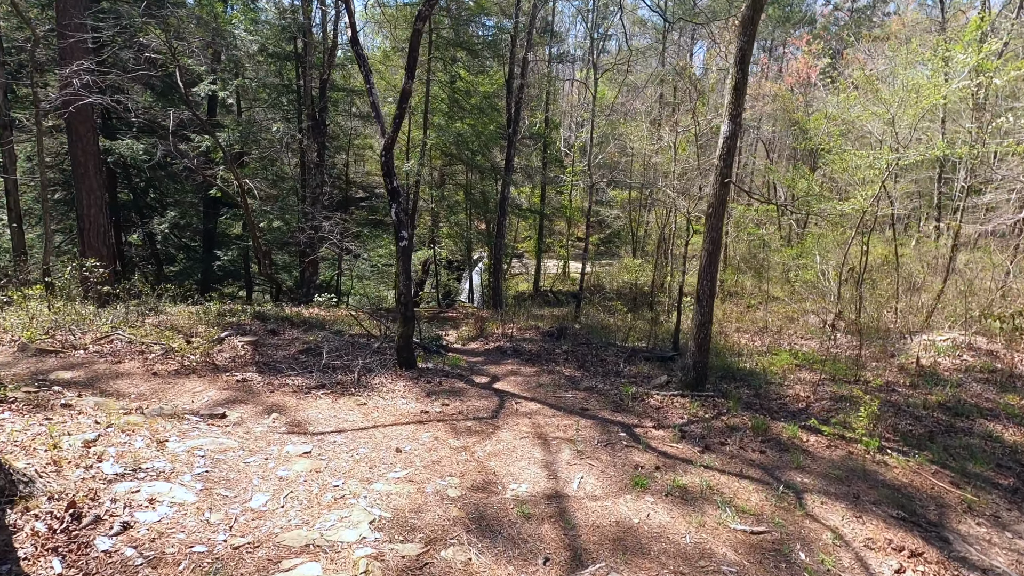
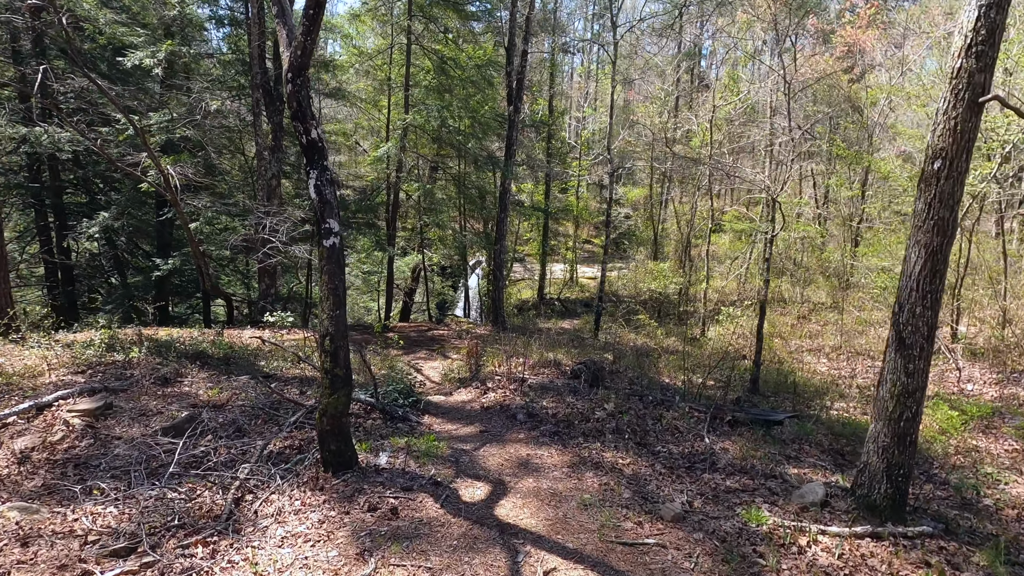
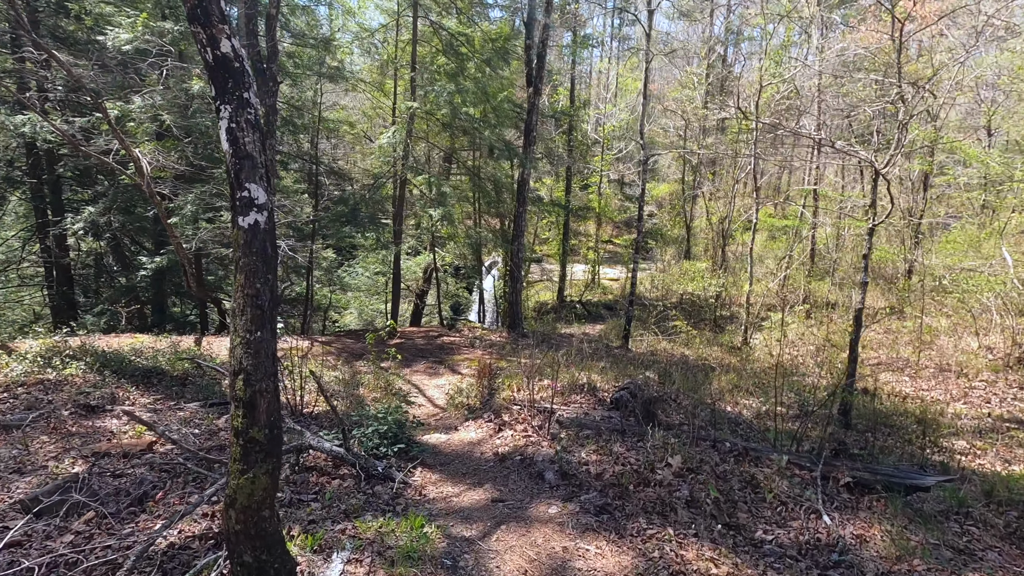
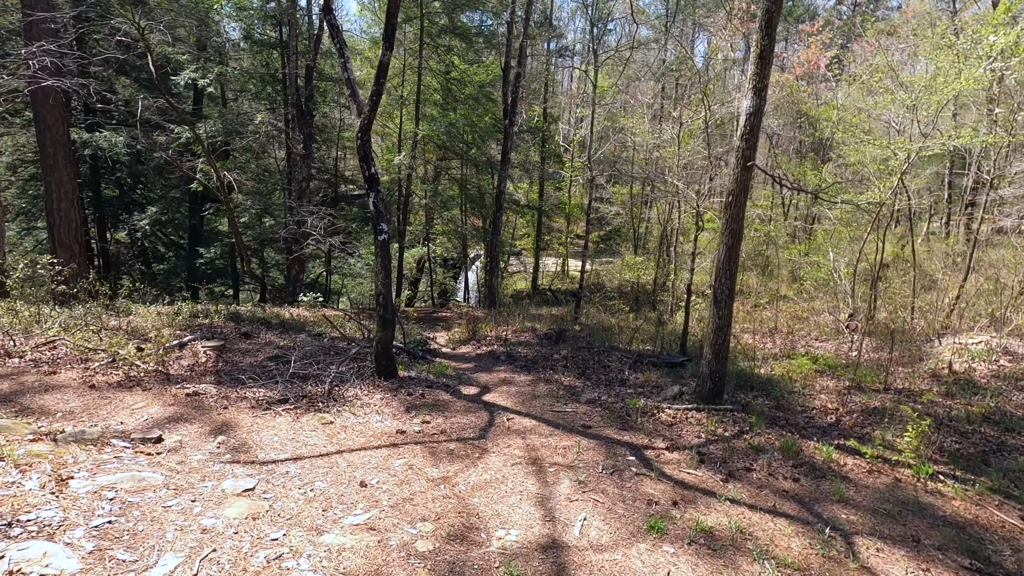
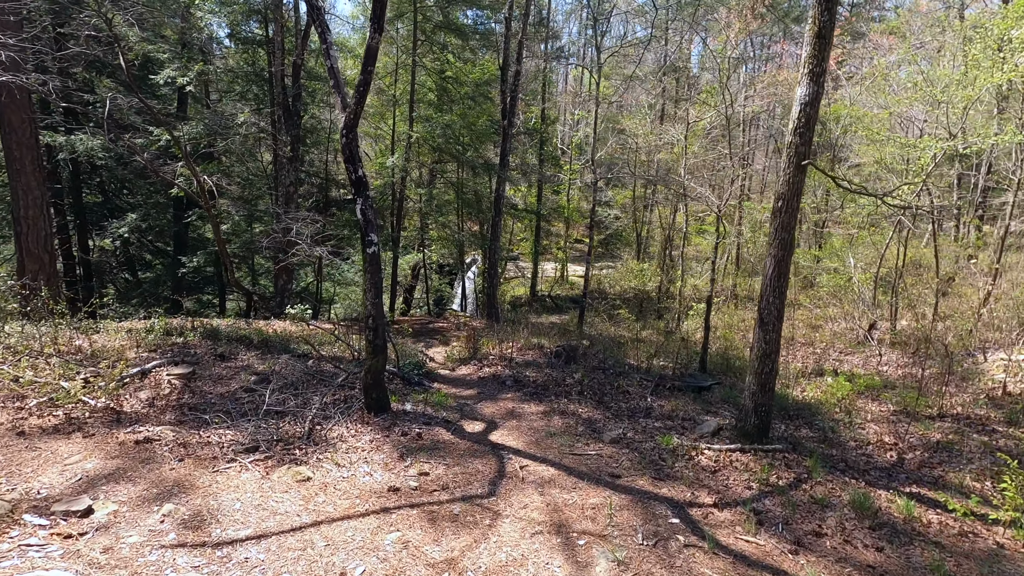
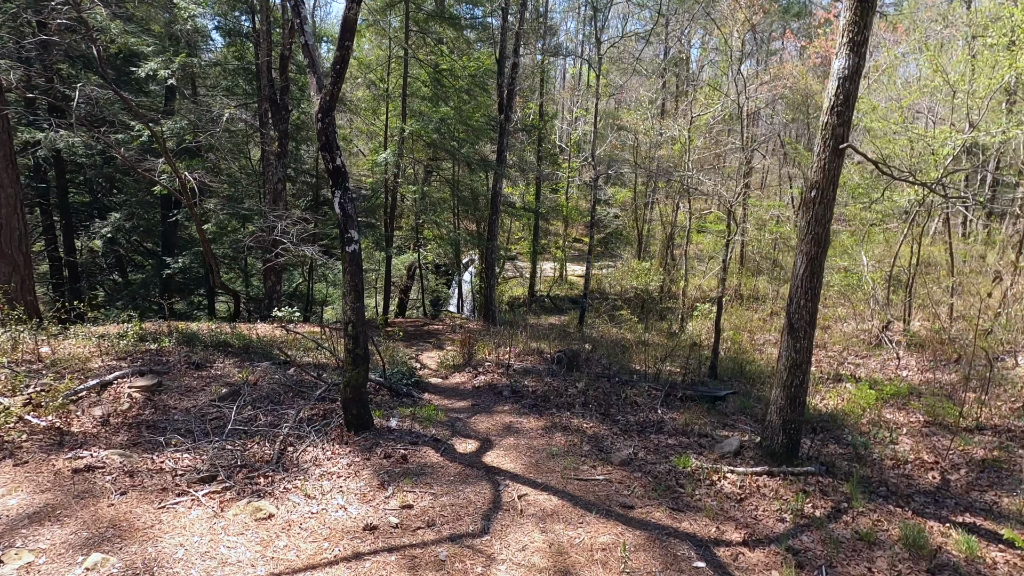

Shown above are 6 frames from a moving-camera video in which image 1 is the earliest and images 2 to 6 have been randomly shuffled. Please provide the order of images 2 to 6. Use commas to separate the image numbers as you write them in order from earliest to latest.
4, 5, 6, 2, 3
